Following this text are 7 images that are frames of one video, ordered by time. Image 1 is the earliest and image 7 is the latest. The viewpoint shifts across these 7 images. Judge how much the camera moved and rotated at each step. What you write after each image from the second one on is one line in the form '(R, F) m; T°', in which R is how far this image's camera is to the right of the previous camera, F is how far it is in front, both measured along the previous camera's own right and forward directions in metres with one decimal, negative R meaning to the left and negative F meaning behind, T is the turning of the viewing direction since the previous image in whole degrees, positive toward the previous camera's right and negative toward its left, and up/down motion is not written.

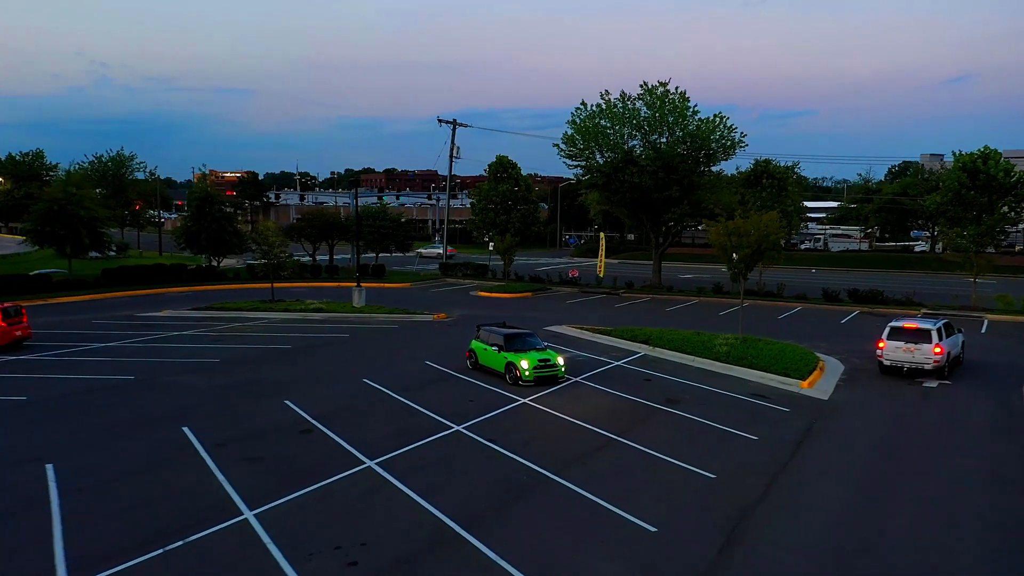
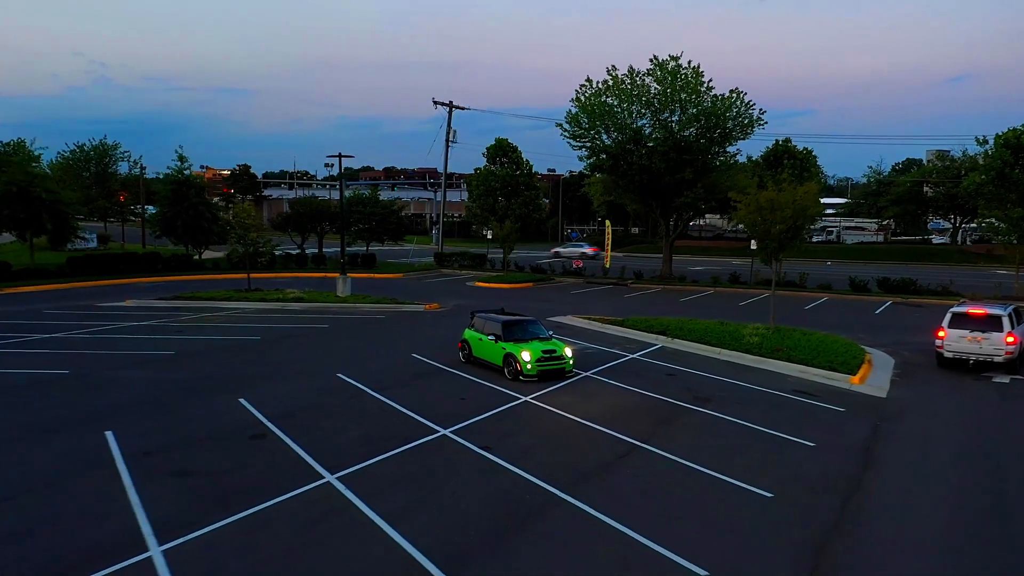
(0.0, +2.8) m; 0°
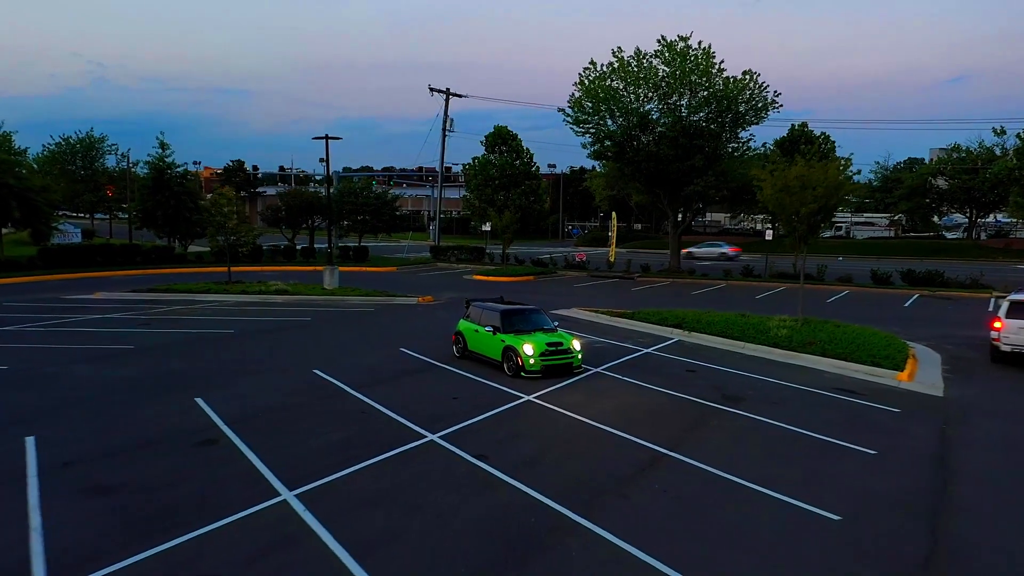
(0.0, +1.9) m; 0°
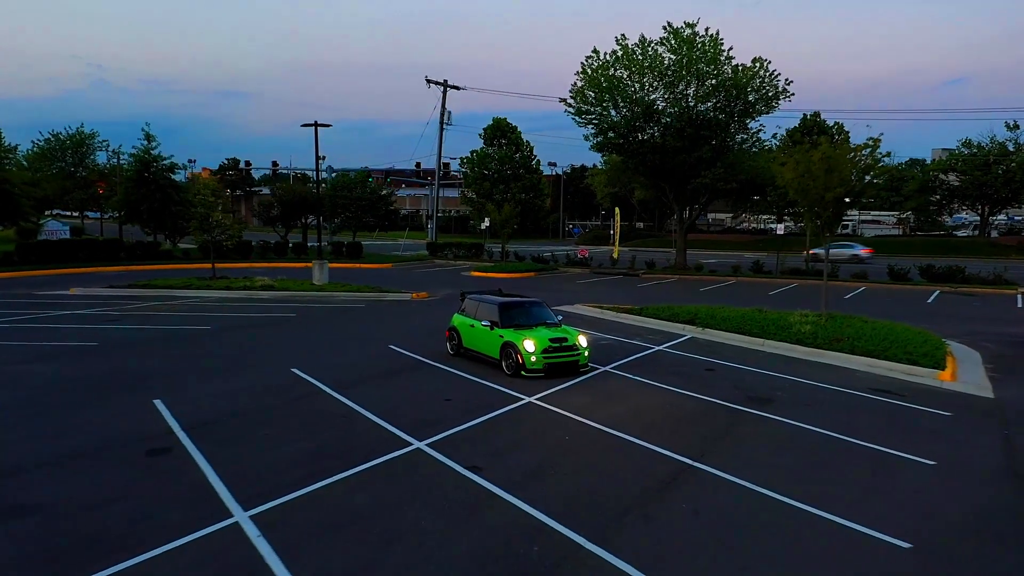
(0.0, +1.4) m; 0°
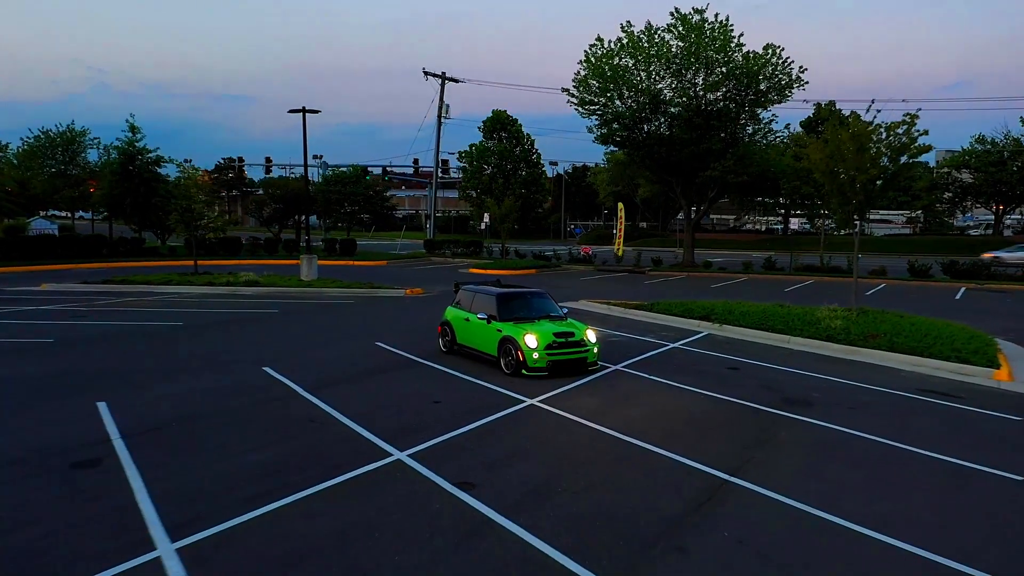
(0.0, +1.4) m; 0°
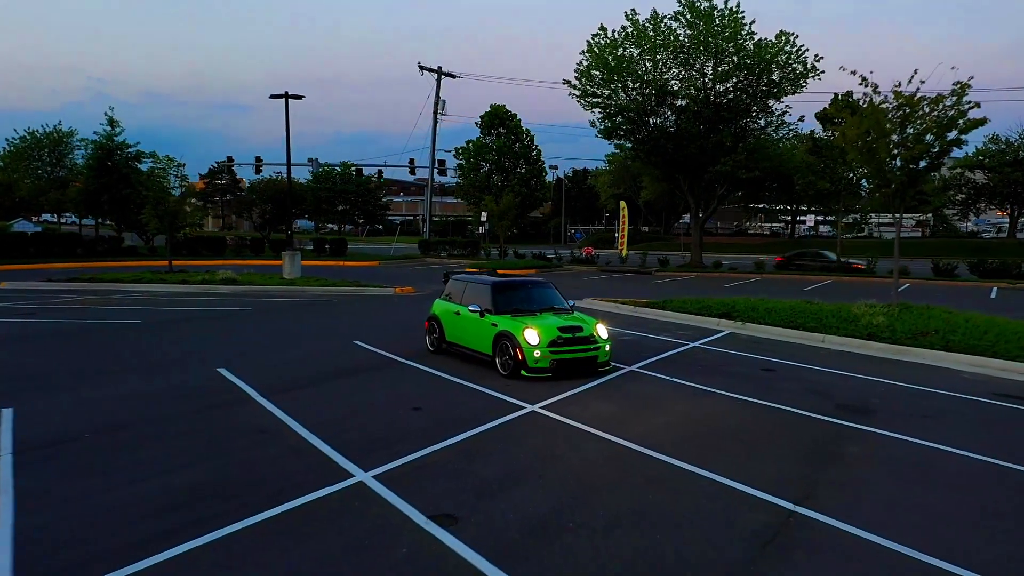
(0.0, +1.7) m; 0°
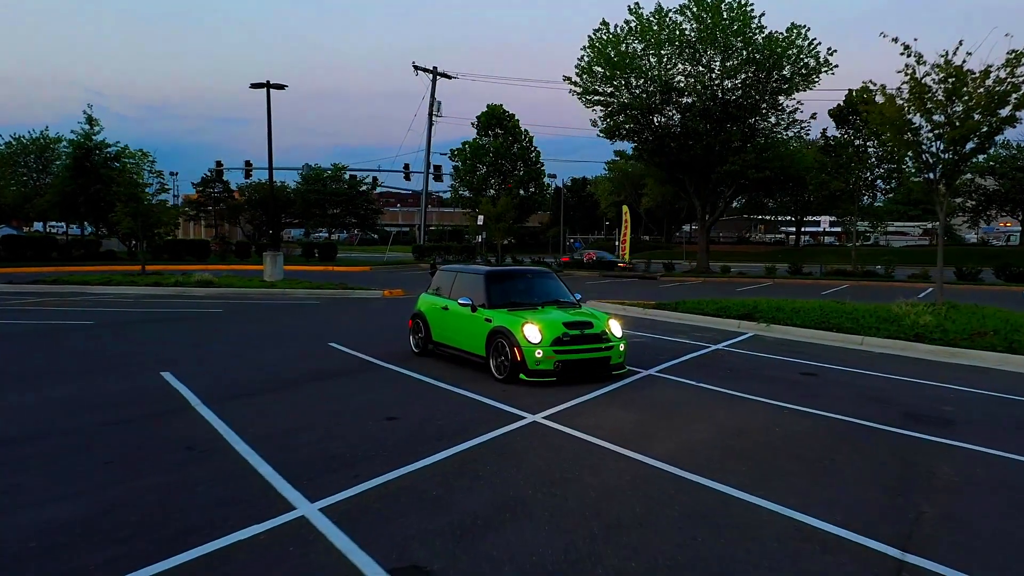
(0.0, +1.5) m; 0°
